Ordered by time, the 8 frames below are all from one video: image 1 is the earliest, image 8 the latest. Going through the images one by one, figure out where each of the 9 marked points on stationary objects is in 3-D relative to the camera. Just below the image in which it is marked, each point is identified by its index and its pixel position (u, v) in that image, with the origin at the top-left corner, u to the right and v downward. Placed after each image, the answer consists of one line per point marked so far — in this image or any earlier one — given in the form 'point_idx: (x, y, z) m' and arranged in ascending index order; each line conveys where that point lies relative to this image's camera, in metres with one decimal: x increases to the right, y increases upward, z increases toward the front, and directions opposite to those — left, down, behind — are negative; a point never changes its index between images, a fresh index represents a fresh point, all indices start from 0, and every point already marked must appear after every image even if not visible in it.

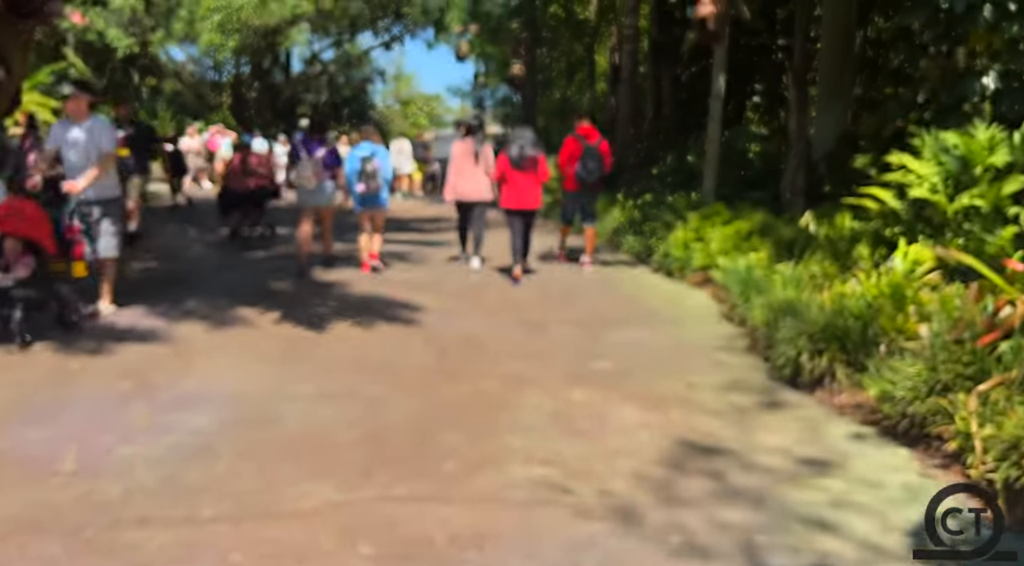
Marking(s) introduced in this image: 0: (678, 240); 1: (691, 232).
0: (+1.7, +0.4, +7.7) m
1: (+1.8, +0.5, +7.7) m
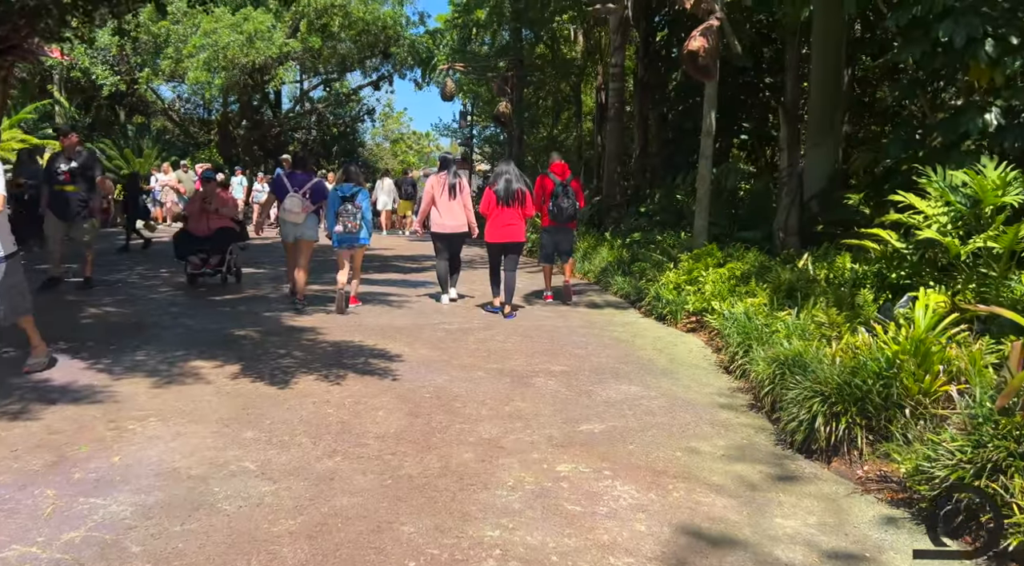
0: (+1.5, 0.0, +7.2) m
1: (+1.6, +0.1, +7.3) m
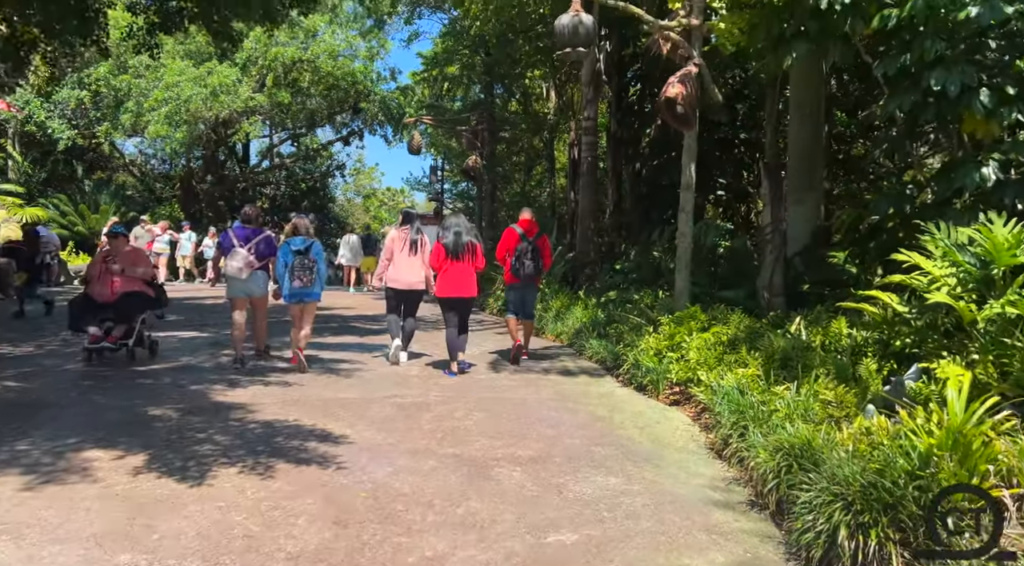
0: (+1.2, -0.6, +6.6) m
1: (+1.3, -0.5, +6.6) m
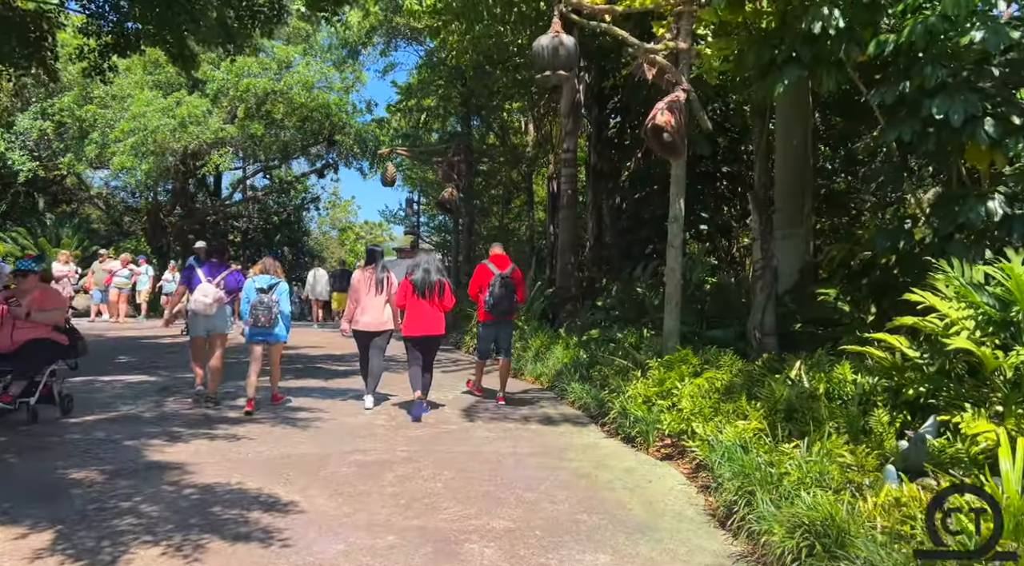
0: (+1.0, -0.9, +6.0) m
1: (+1.1, -0.8, +6.1) m
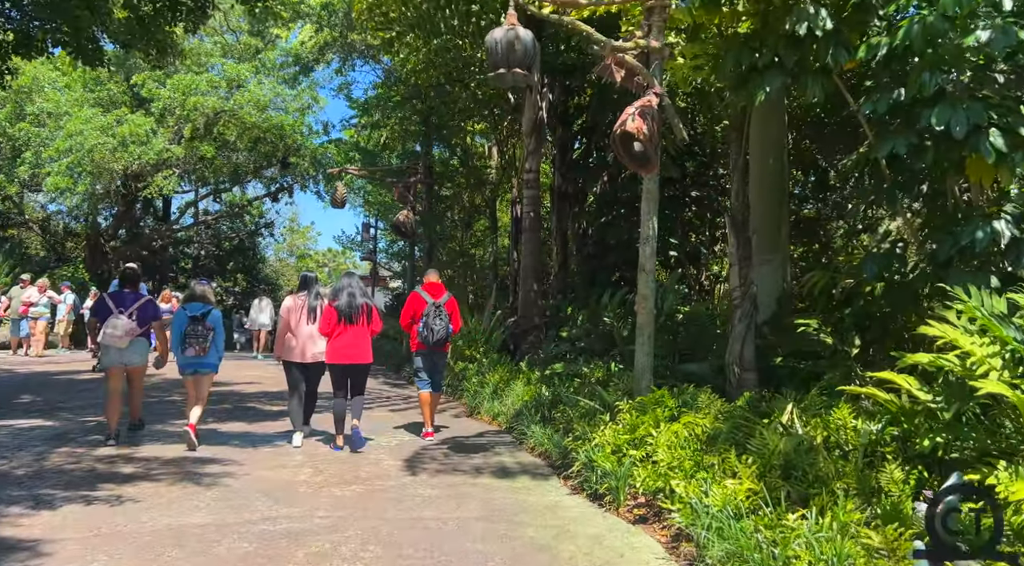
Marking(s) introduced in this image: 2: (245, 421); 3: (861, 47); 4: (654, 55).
0: (+0.6, -1.1, +5.2) m
1: (+0.8, -1.0, +5.2) m
2: (-2.8, -1.4, +7.9) m
3: (+2.7, +1.8, +5.8) m
4: (+1.0, +1.7, +5.7) m
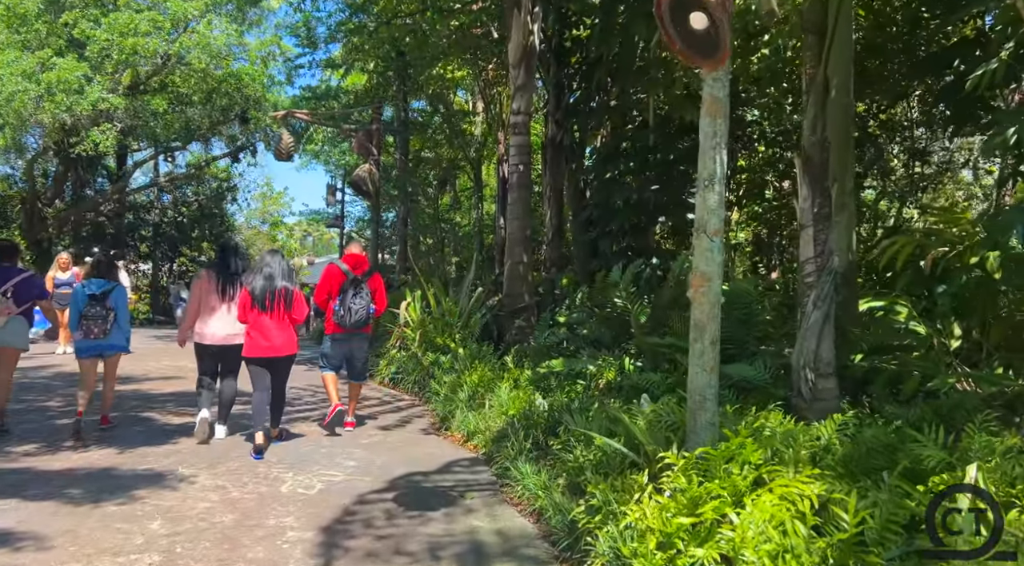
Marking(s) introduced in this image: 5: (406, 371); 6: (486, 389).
0: (+0.5, -1.0, +3.0) m
1: (+0.7, -0.9, +3.1) m
2: (-2.9, -1.2, +5.7) m
3: (+2.5, +1.9, +3.5) m
4: (+0.9, +1.8, +3.4) m
5: (-1.2, -1.0, +8.5) m
6: (-0.2, -0.9, +6.7) m
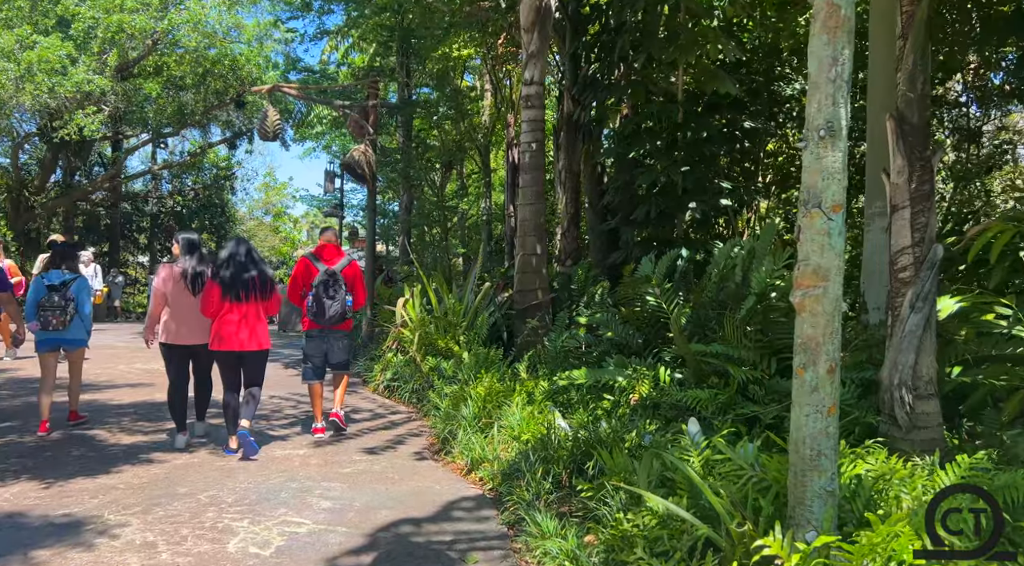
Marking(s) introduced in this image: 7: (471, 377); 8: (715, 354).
0: (+0.6, -1.0, +1.9) m
1: (+0.7, -0.9, +2.0) m
2: (-2.8, -1.2, +4.7) m
3: (+2.6, +1.9, +2.4) m
4: (+1.0, +1.8, +2.3) m
5: (-1.1, -0.9, +7.5) m
6: (-0.1, -0.9, +5.6) m
7: (-0.3, -0.8, +6.3) m
8: (+1.3, -0.5, +5.0) m
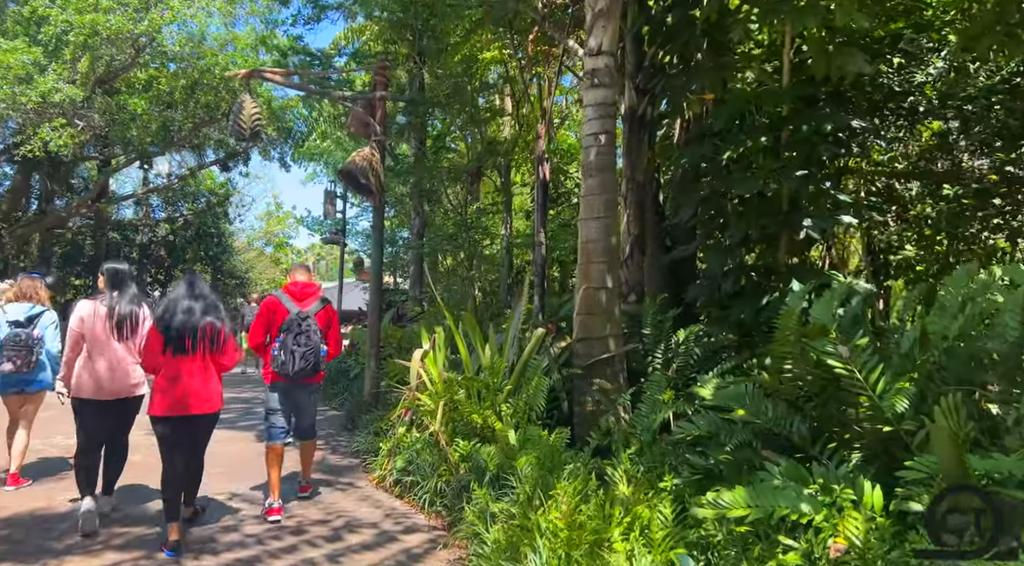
0: (+1.0, -1.1, -0.4) m
1: (+1.1, -1.0, -0.4) m
2: (-2.4, -1.4, +2.4) m
3: (+3.0, +1.8, +0.2) m
4: (+1.4, +1.7, +0.1) m
5: (-0.6, -1.3, +5.2) m
6: (+0.3, -1.1, +3.3) m
7: (+0.1, -1.1, +3.9) m
8: (+1.8, -0.7, +2.7) m
